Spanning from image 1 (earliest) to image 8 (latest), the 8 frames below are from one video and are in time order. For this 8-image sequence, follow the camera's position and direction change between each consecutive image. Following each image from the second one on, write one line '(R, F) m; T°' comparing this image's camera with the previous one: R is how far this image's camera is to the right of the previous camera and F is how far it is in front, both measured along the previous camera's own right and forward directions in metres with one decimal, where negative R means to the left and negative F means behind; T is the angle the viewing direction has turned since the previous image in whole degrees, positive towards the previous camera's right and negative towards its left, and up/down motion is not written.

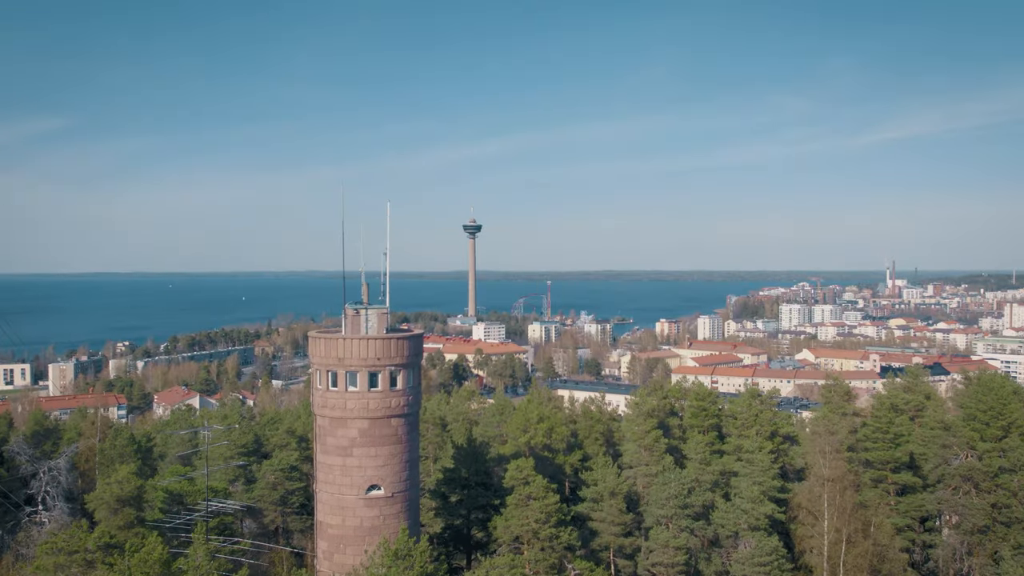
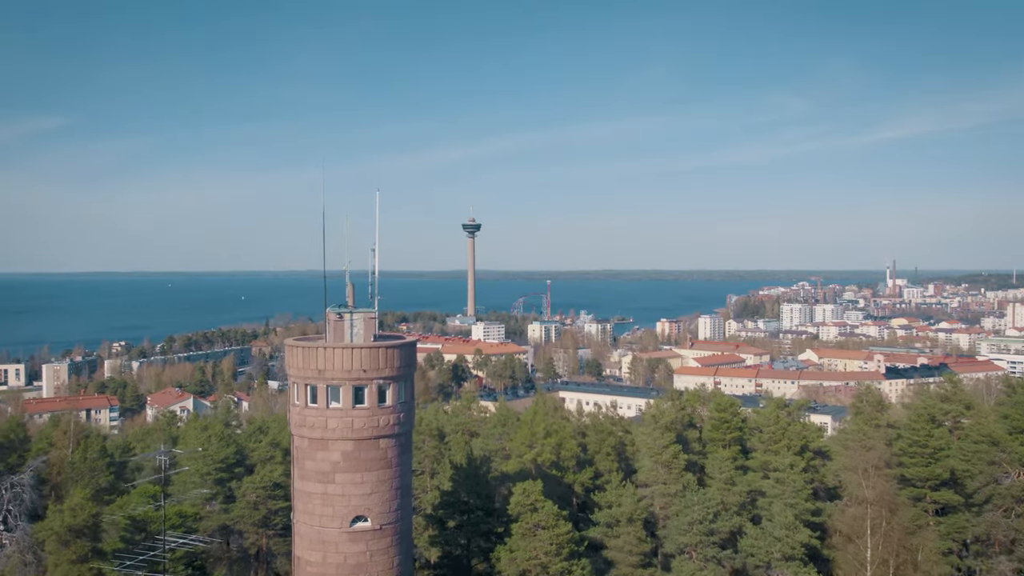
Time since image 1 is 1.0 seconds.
(-0.1, +0.9) m; 0°
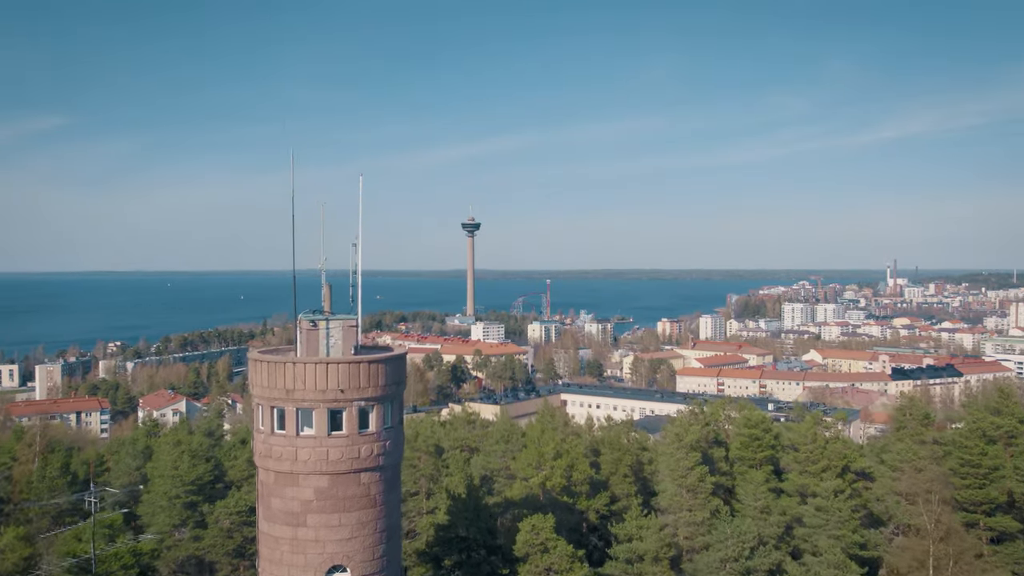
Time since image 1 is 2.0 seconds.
(-0.1, +1.0) m; 0°
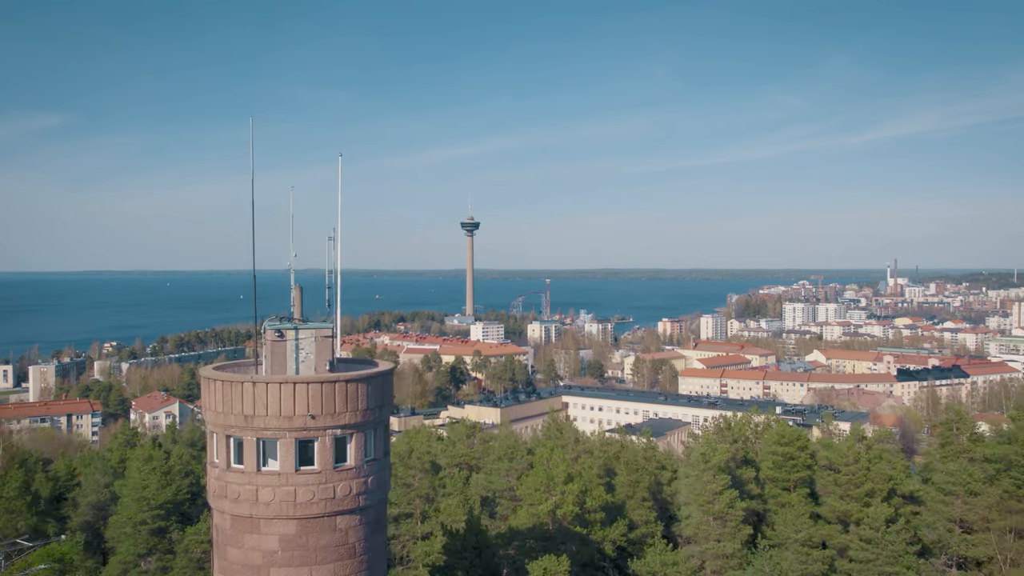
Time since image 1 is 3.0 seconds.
(-0.1, +0.9) m; 0°
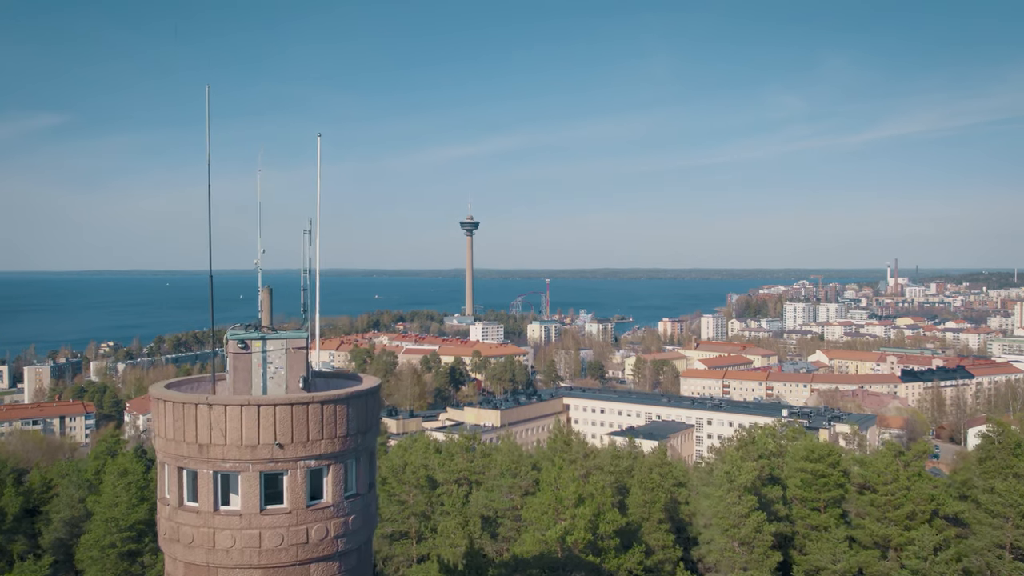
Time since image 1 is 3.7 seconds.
(0.0, +0.7) m; 0°
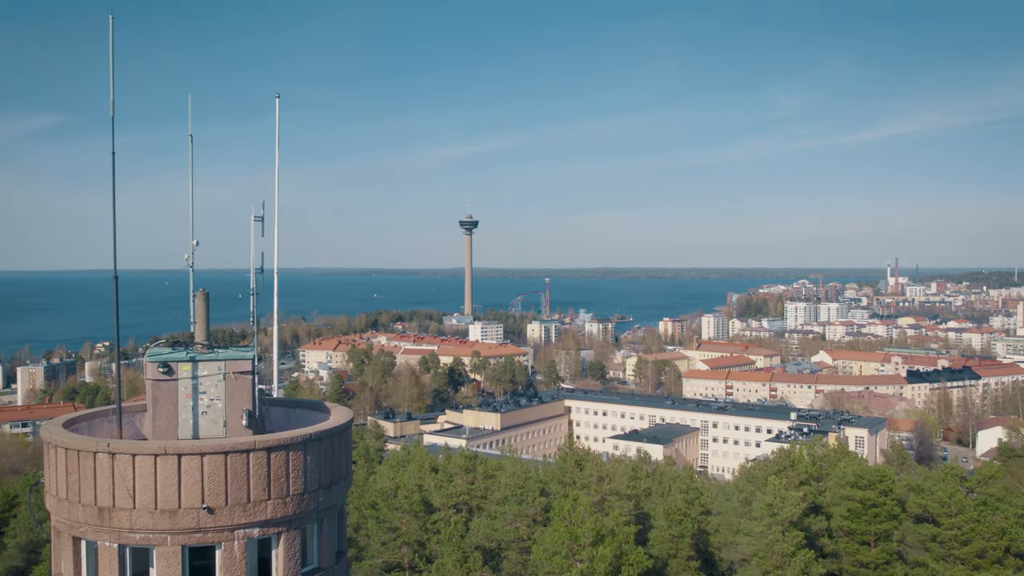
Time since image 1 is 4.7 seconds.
(-0.1, +0.9) m; 0°
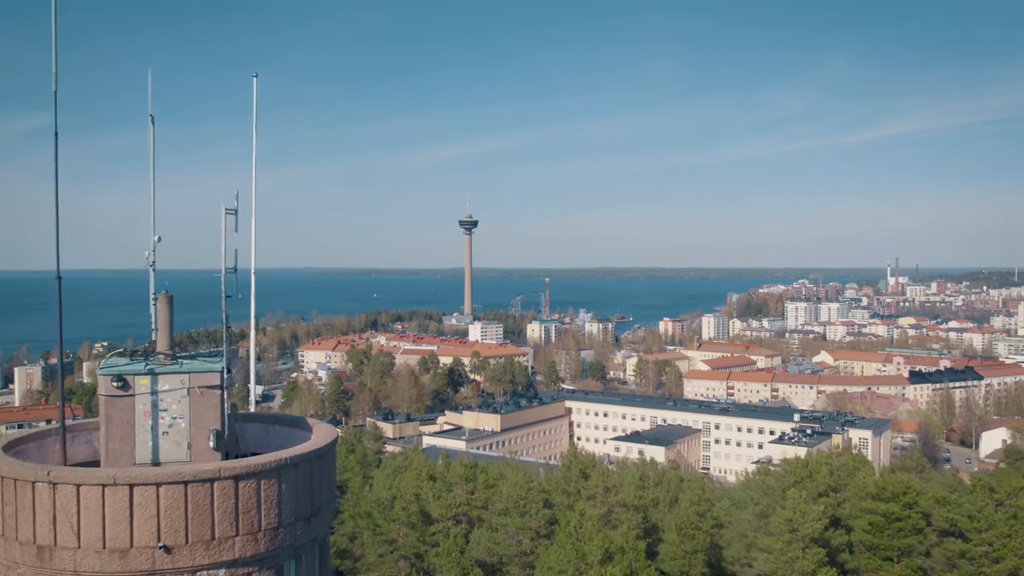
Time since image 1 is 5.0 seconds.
(0.0, +0.3) m; 0°
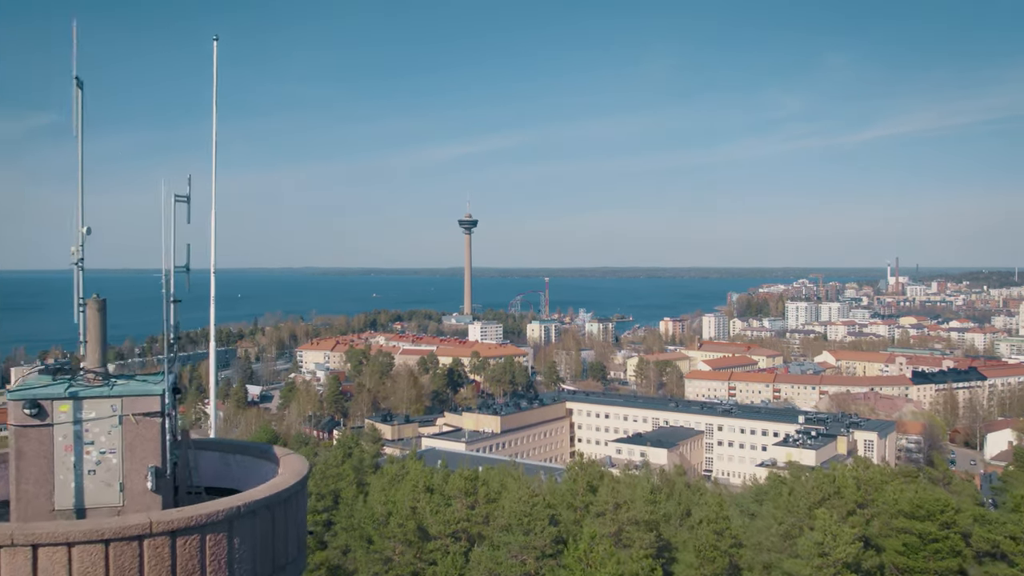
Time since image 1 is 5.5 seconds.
(0.0, +0.5) m; 0°
